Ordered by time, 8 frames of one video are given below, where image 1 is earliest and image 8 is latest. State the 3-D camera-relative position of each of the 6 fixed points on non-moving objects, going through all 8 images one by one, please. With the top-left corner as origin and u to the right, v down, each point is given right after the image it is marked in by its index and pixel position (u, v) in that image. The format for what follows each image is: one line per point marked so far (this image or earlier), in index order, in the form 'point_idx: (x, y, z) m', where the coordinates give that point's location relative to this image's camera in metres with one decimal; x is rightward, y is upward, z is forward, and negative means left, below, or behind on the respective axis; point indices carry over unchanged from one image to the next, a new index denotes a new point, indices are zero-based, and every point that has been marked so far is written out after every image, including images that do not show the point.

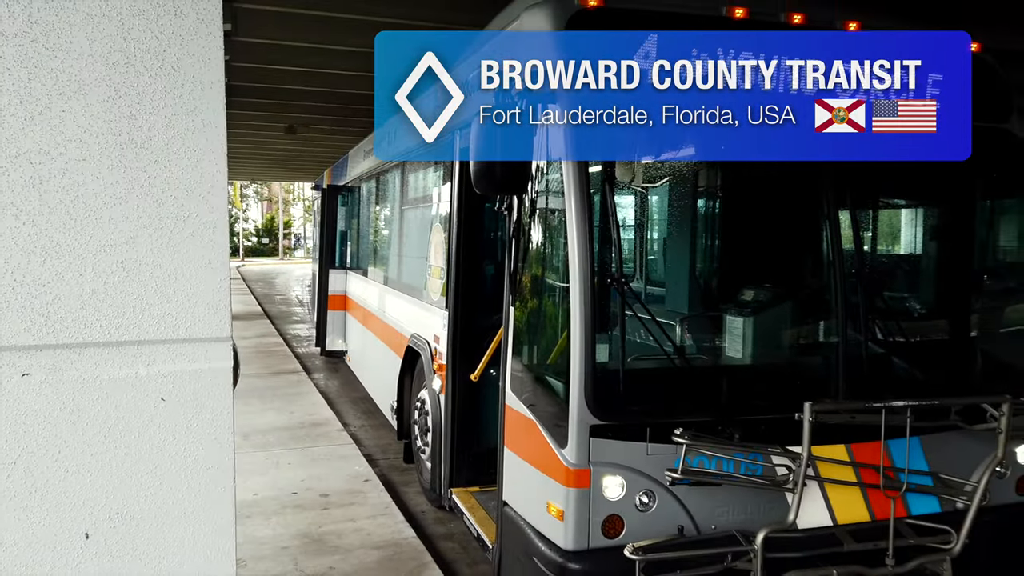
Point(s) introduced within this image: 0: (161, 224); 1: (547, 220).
0: (-1.0, +0.2, +2.3) m
1: (+0.2, +0.3, +3.8) m
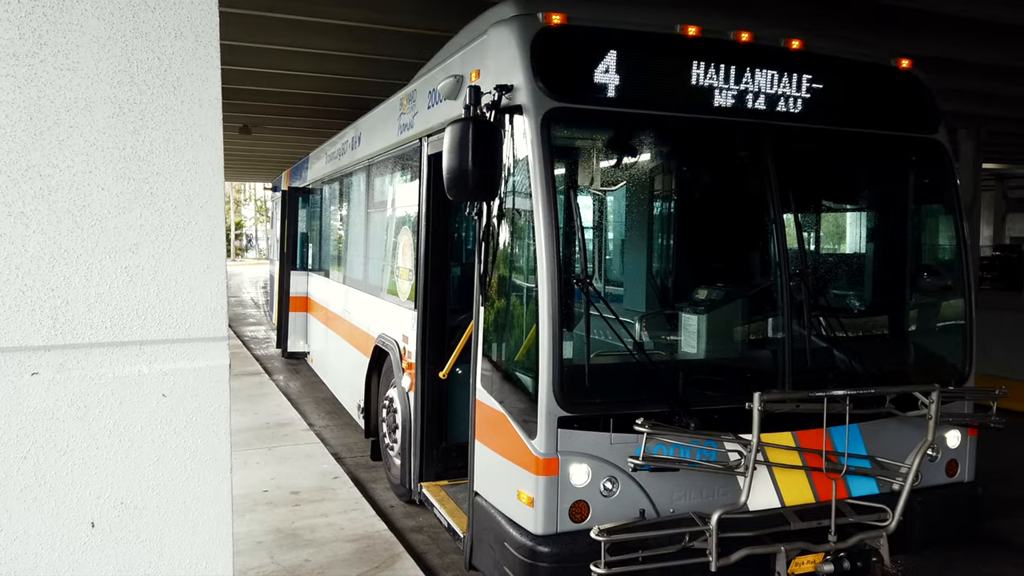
0: (-1.0, +0.2, +2.4) m
1: (0.0, +0.3, +4.1) m
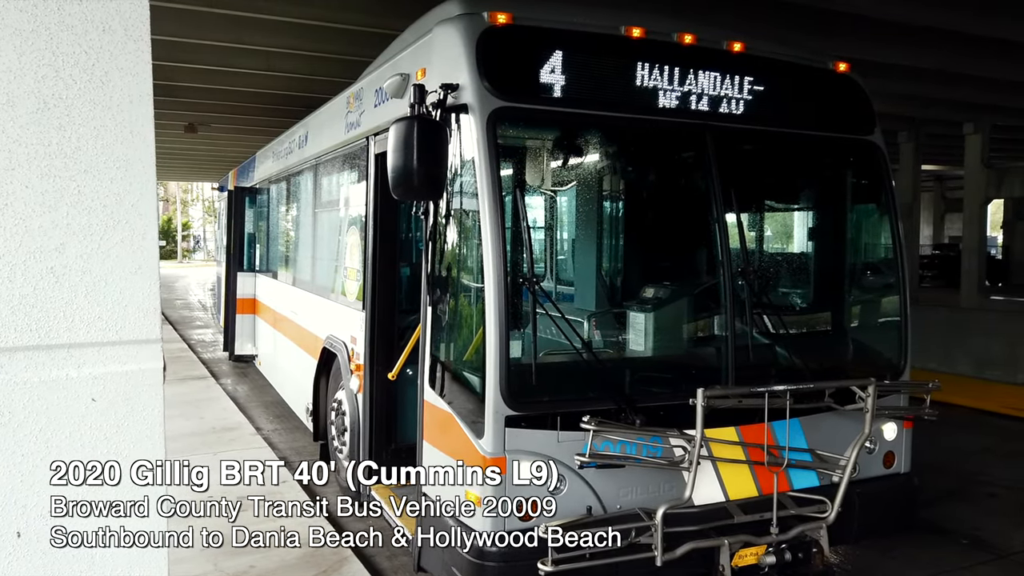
0: (-1.2, +0.2, +2.4) m
1: (-0.3, +0.3, +4.1) m
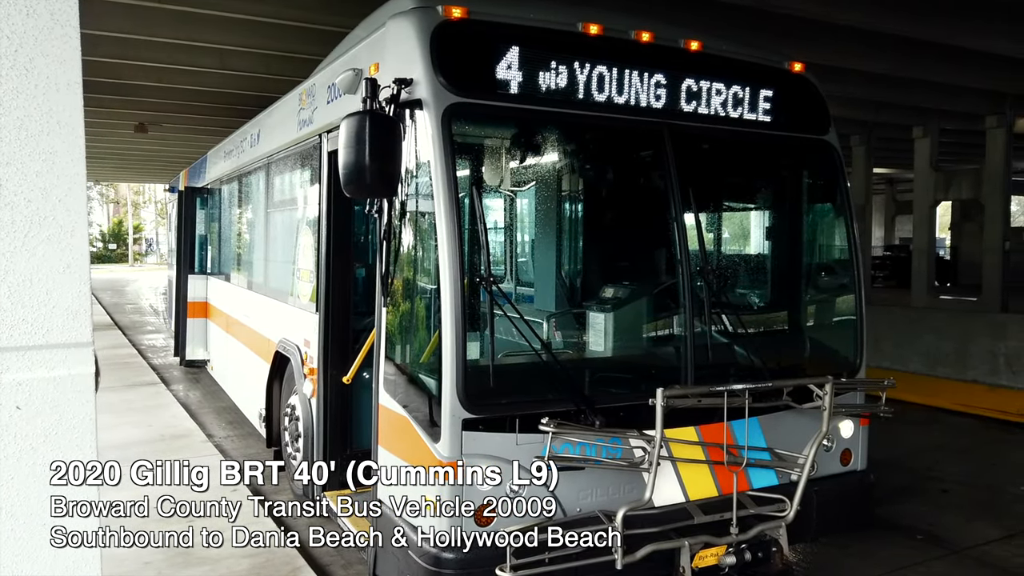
0: (-1.3, +0.2, +2.2) m
1: (-0.5, +0.3, +4.0) m
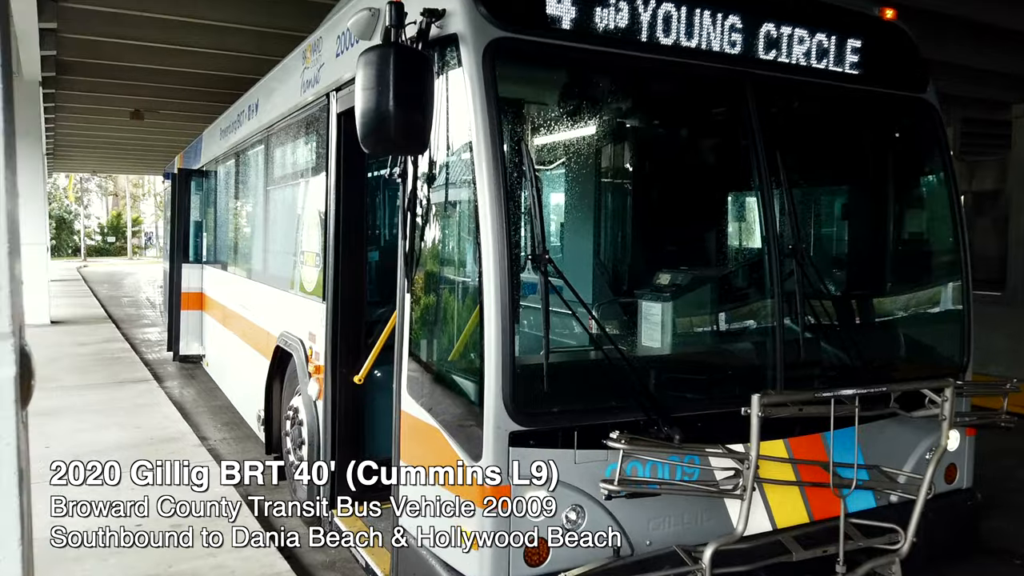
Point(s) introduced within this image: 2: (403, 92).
0: (-1.1, +0.2, +1.5) m
1: (-0.3, +0.4, +3.3) m
2: (-0.4, +0.7, +2.8) m
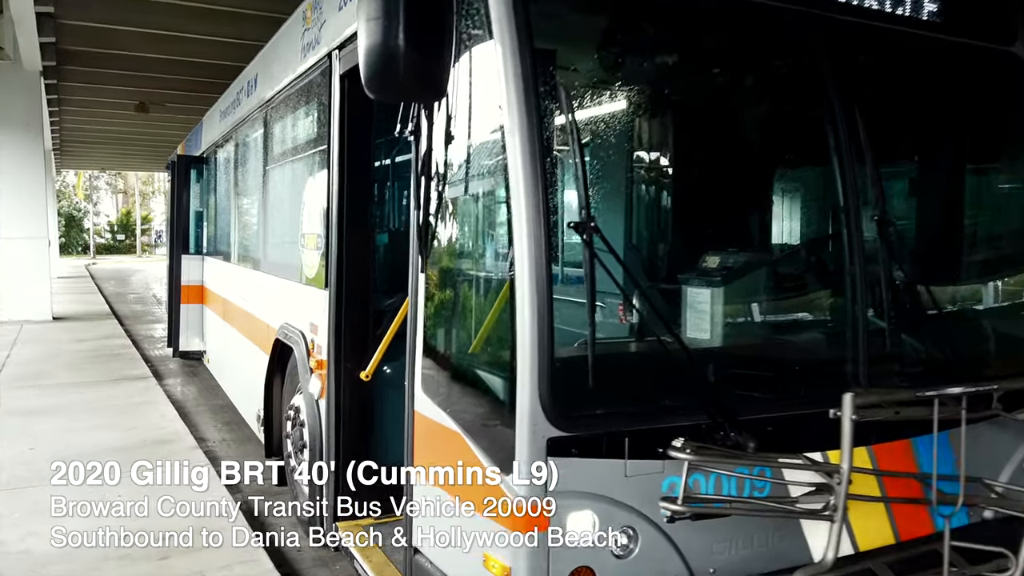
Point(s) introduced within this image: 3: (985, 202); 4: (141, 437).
0: (-1.0, +0.3, +1.0) m
1: (-0.1, +0.5, +2.8) m
2: (-0.3, +0.7, +2.3) m
3: (+2.1, +0.4, +3.5) m
4: (-3.0, -1.2, +6.6) m
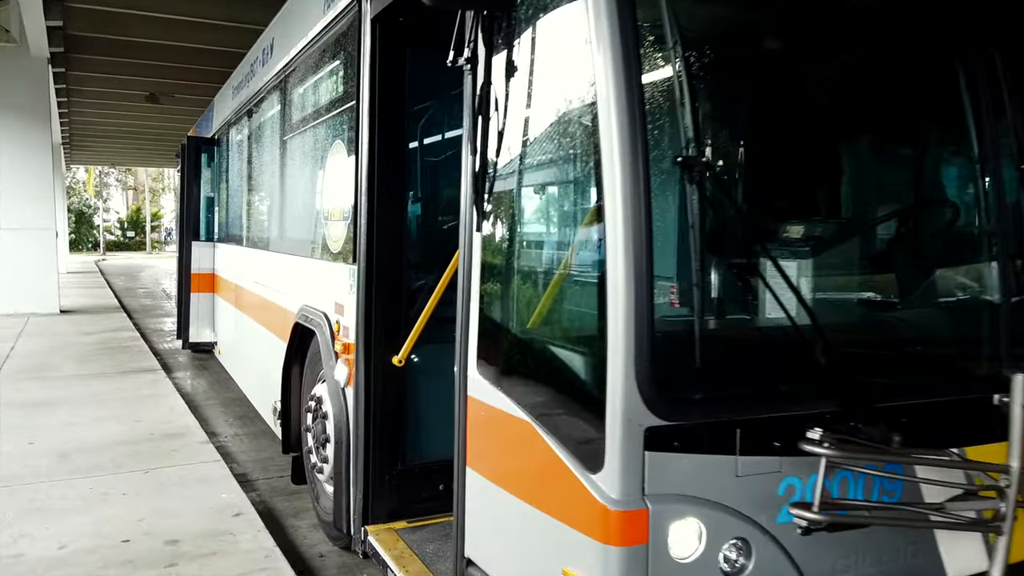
0: (-0.9, +0.4, +0.6) m
1: (+0.1, +0.6, +2.3) m
2: (-0.1, +0.8, +1.9) m
3: (+2.3, +0.5, +3.0) m
4: (-2.7, -1.1, +6.2) m
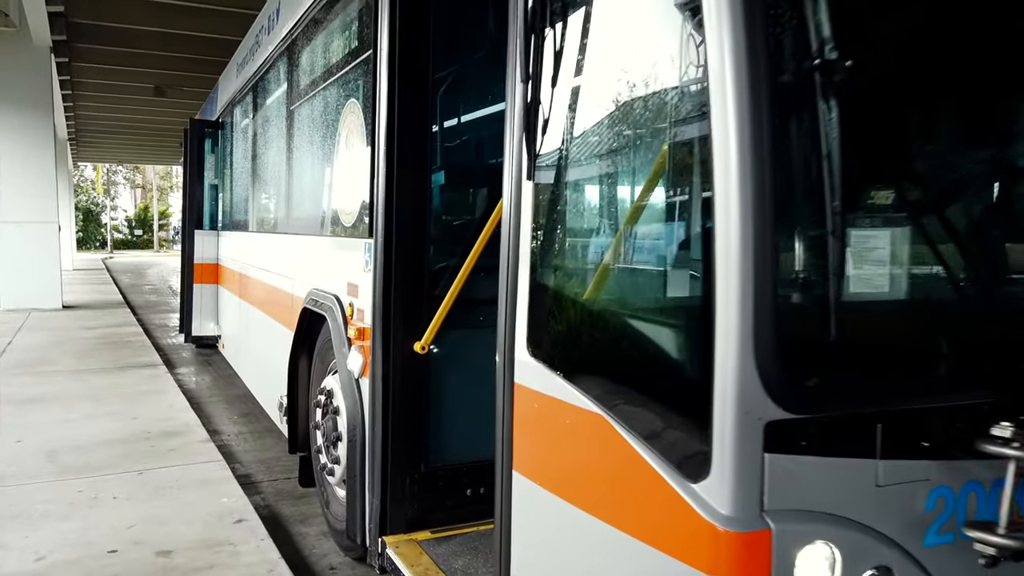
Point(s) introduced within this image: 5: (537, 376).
0: (-0.7, +0.5, +0.2) m
1: (+0.2, +0.6, +1.9) m
2: (+0.1, +0.9, +1.4) m
3: (+2.4, +0.6, +2.6) m
4: (-2.6, -1.0, +5.8) m
5: (0.0, -0.2, +2.1) m
